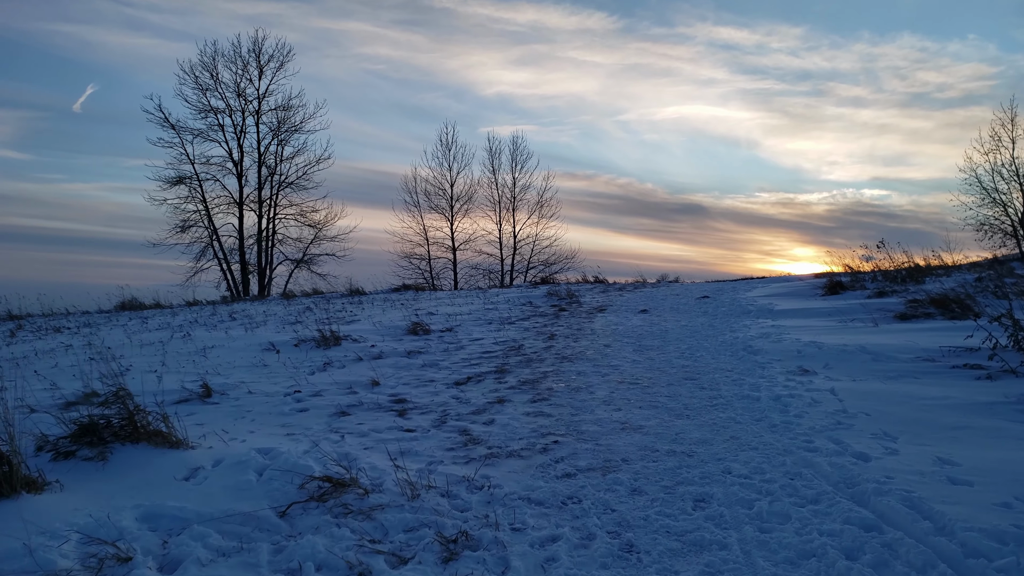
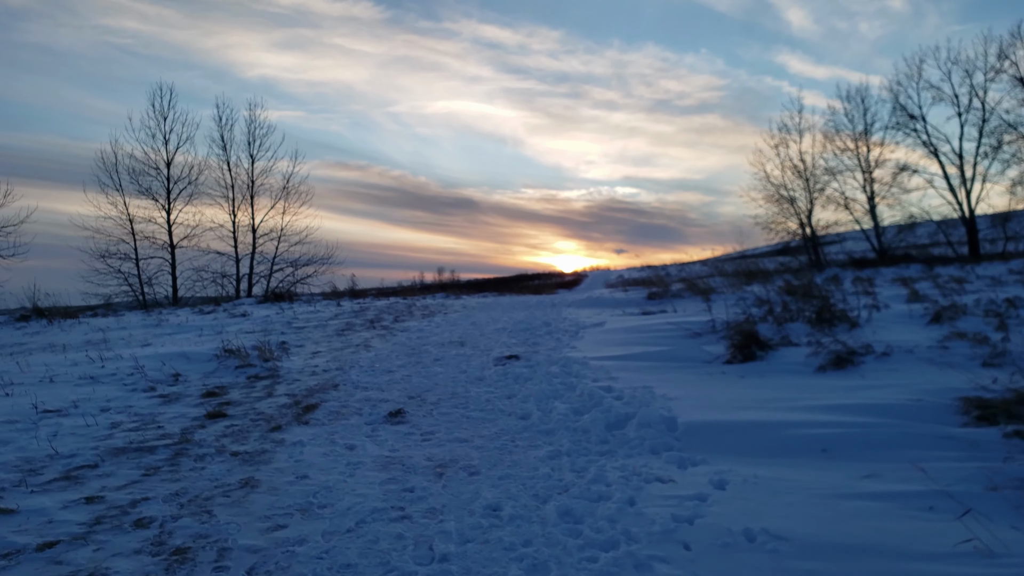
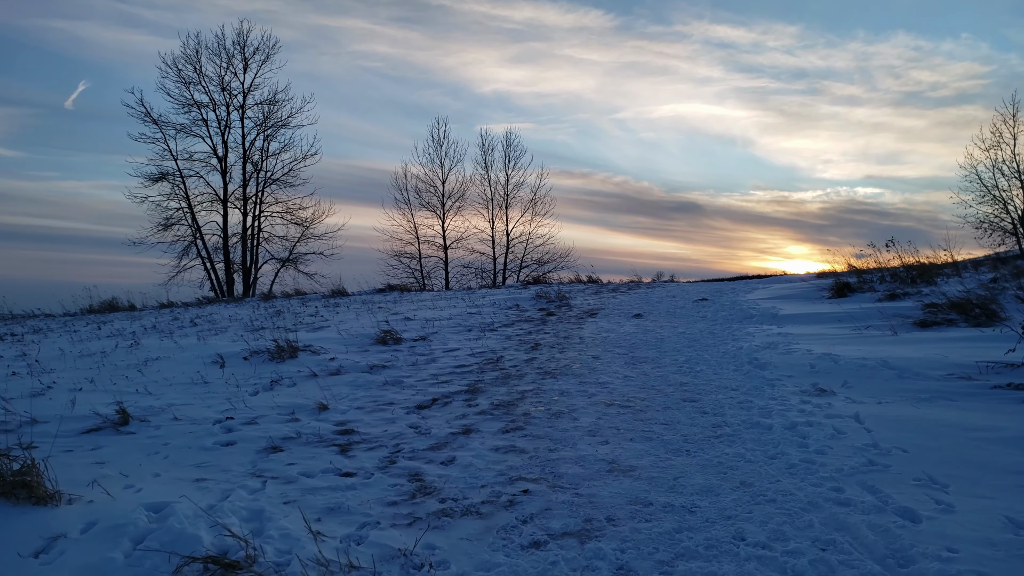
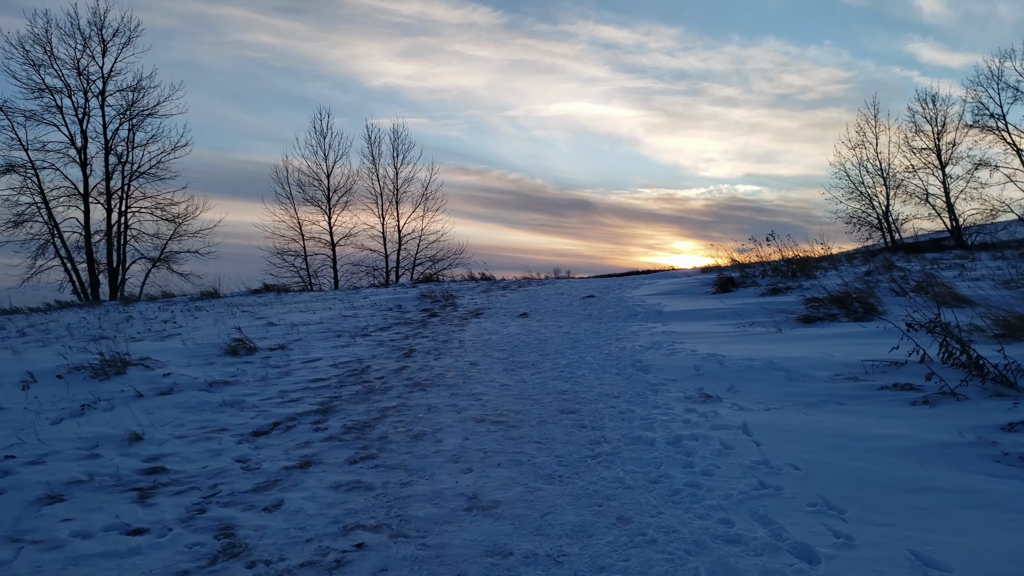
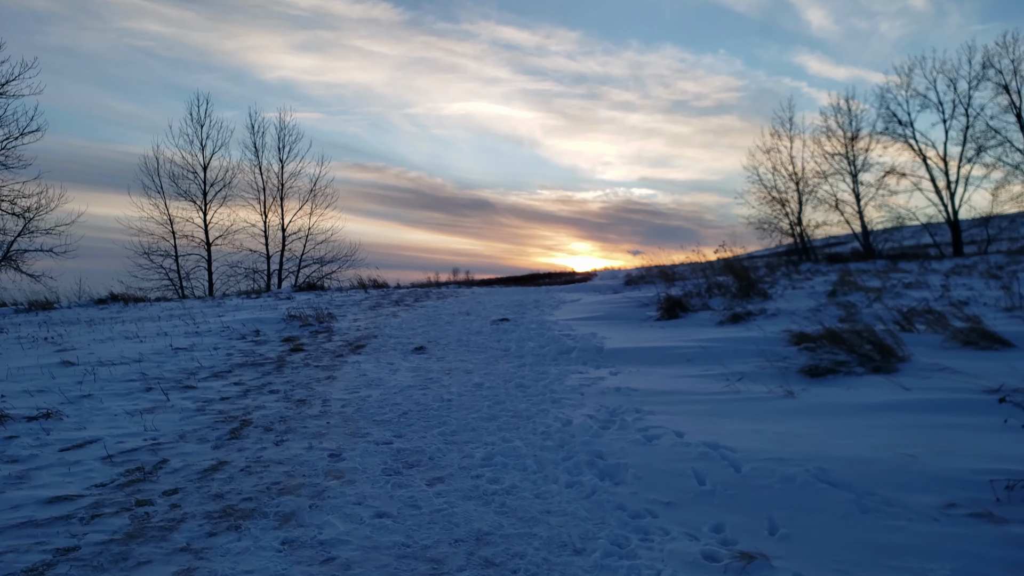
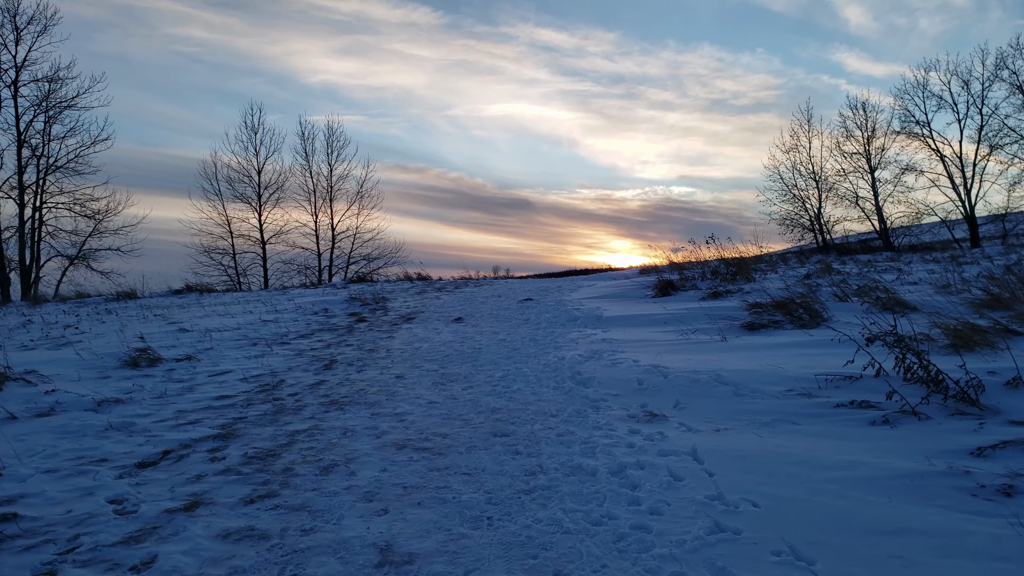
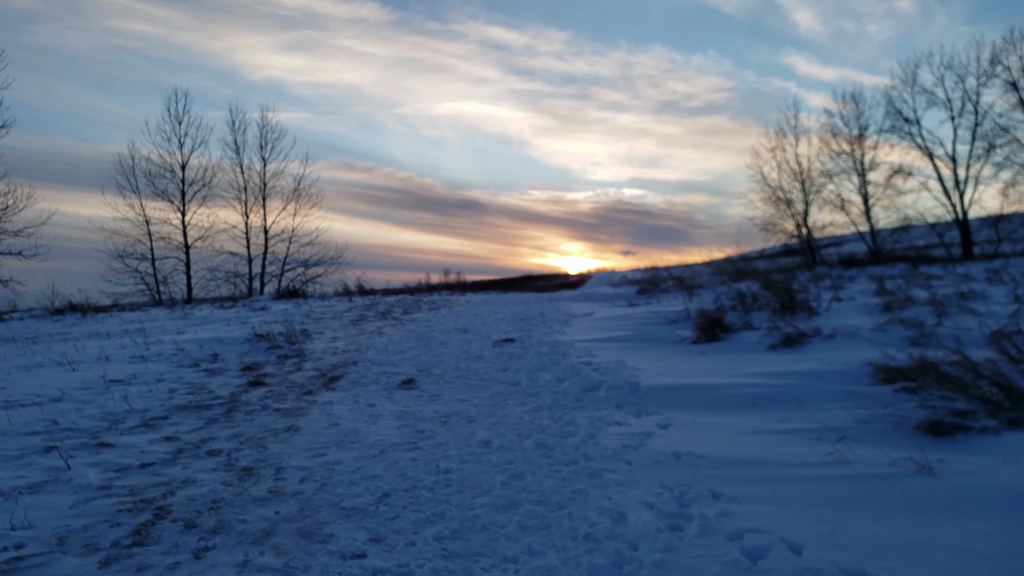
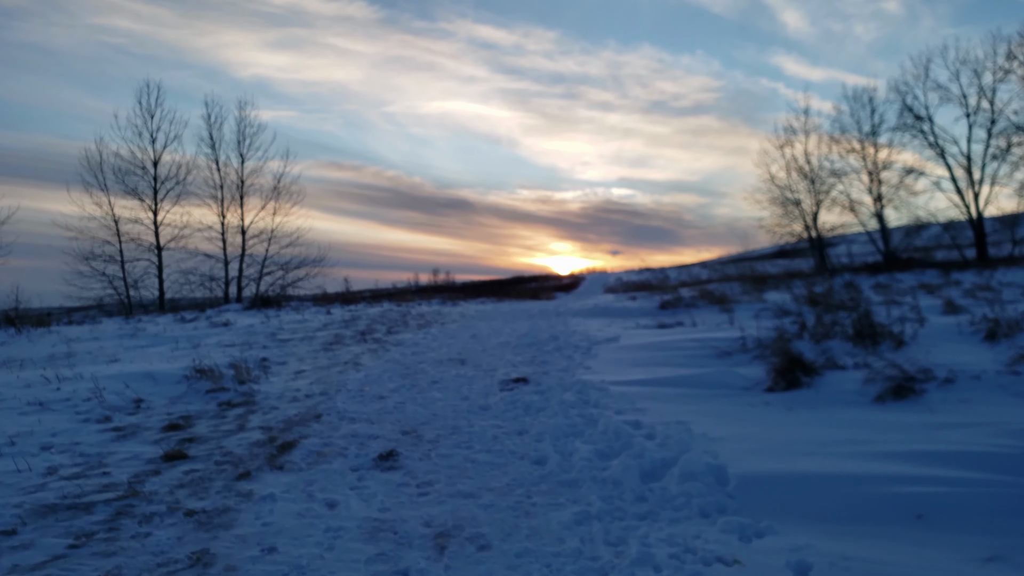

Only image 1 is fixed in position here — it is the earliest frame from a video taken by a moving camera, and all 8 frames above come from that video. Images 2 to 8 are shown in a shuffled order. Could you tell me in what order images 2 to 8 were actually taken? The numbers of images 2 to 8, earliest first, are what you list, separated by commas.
3, 4, 6, 5, 7, 2, 8
